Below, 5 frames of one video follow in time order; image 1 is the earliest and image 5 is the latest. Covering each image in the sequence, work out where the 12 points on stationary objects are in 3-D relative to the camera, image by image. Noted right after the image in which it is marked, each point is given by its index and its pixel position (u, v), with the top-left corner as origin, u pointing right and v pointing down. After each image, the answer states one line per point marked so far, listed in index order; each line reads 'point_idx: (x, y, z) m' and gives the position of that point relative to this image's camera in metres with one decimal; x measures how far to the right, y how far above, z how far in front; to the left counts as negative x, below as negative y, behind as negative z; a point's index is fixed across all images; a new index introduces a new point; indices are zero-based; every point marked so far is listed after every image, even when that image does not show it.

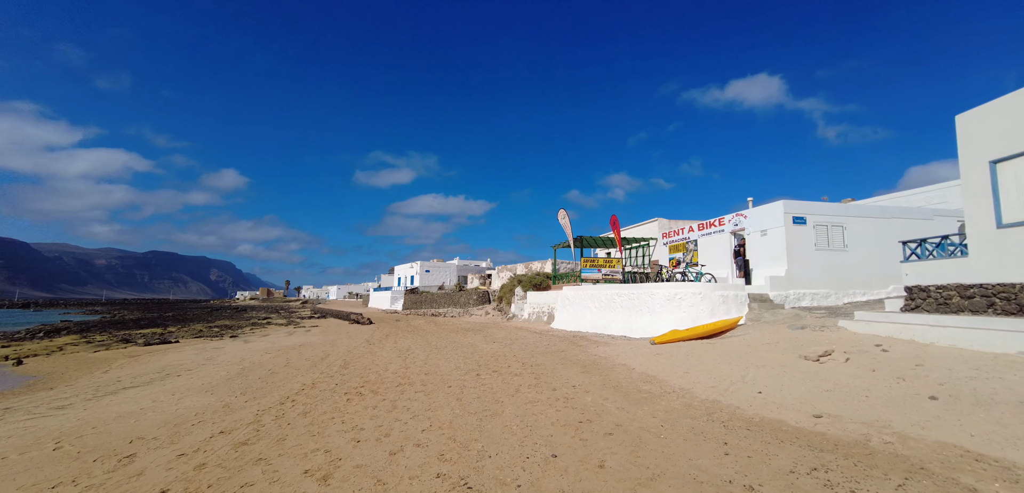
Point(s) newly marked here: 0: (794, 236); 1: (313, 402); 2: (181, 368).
0: (+9.0, +0.4, +13.5) m
1: (-3.5, -2.8, +7.4) m
2: (-10.0, -3.7, +12.8) m
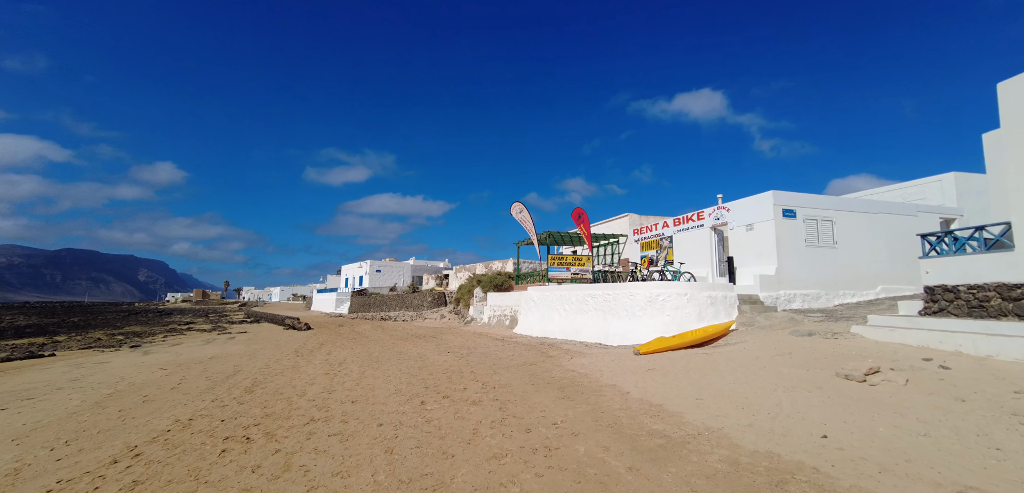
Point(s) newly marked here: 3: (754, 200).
0: (+7.9, +0.5, +12.2) m
1: (-4.1, -2.5, +4.9) m
2: (-11.1, -3.3, +9.5) m
3: (+7.4, +1.4, +12.9) m
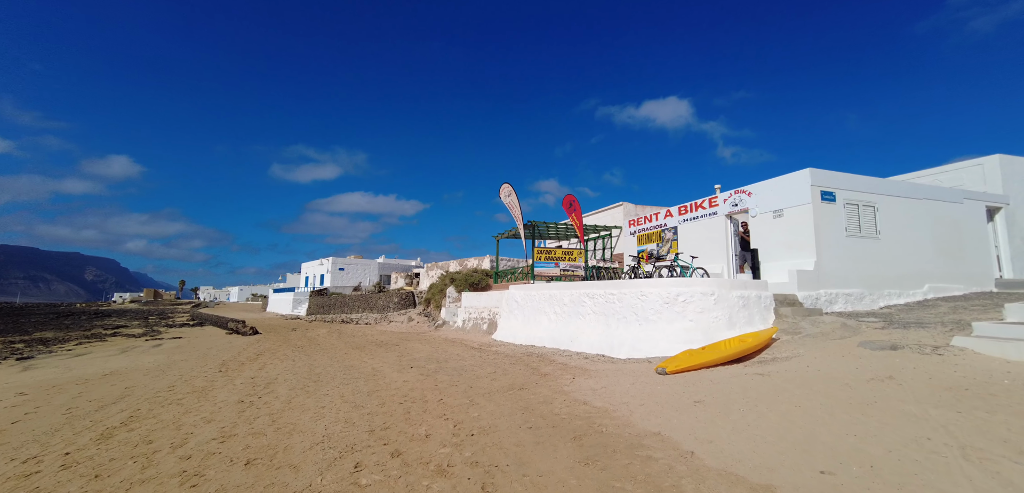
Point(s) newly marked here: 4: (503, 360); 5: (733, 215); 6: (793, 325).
0: (+7.4, +0.7, +10.1) m
1: (-4.0, -2.1, +2.1) m
2: (-11.3, -3.0, +6.3) m
3: (+6.9, +1.7, +10.8) m
4: (-0.2, -2.8, +10.6) m
5: (+6.5, +0.9, +12.3) m
6: (+5.8, -1.6, +8.7) m
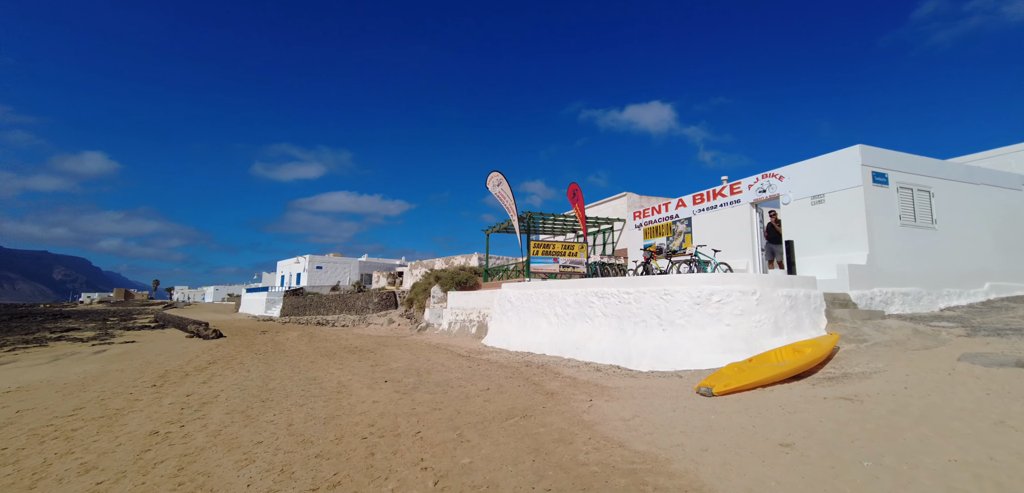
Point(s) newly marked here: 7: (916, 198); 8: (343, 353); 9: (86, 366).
0: (+7.4, +0.9, +8.5) m
1: (-3.9, -1.9, +0.2) m
2: (-11.3, -2.7, +4.1) m
3: (+6.9, +1.9, +9.2) m
4: (-0.3, -2.6, +8.9) m
5: (+6.3, +1.1, +10.8) m
6: (+5.8, -1.4, +7.1) m
7: (+8.6, +1.0, +8.9) m
8: (-5.4, -3.4, +13.5) m
9: (-13.9, -3.9, +13.7) m
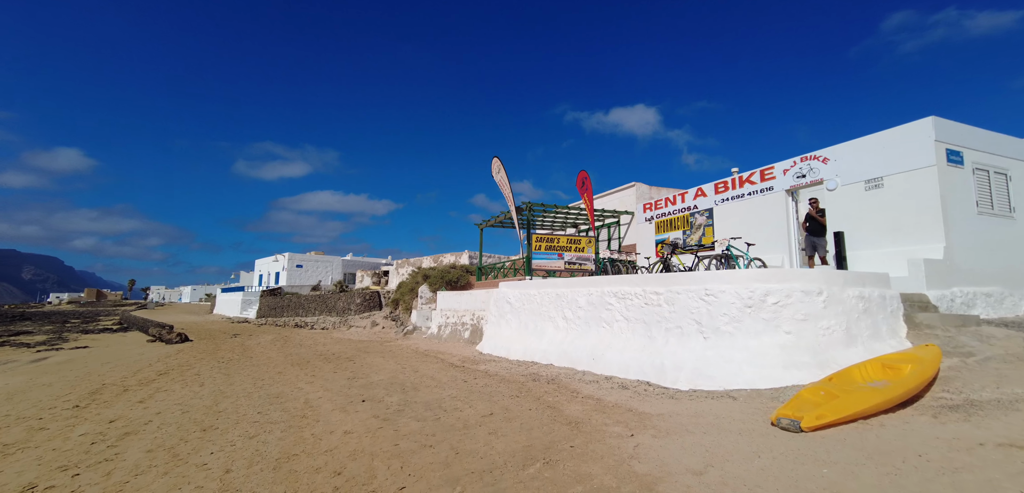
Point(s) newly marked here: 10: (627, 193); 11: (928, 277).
0: (+7.5, +1.1, +7.2) m
1: (-3.5, -1.7, -1.5) m
2: (-11.1, -2.4, +2.2) m
3: (+7.0, +2.0, +7.9) m
4: (-0.2, -2.4, +7.3) m
5: (+6.4, +1.3, +9.4) m
6: (+5.9, -1.3, +5.7) m
7: (+8.7, +1.2, +7.6) m
8: (-5.5, -3.2, +11.8) m
9: (-14.0, -3.7, +11.7) m
10: (+4.0, +1.9, +14.9) m
11: (+6.7, -0.5, +6.7) m
